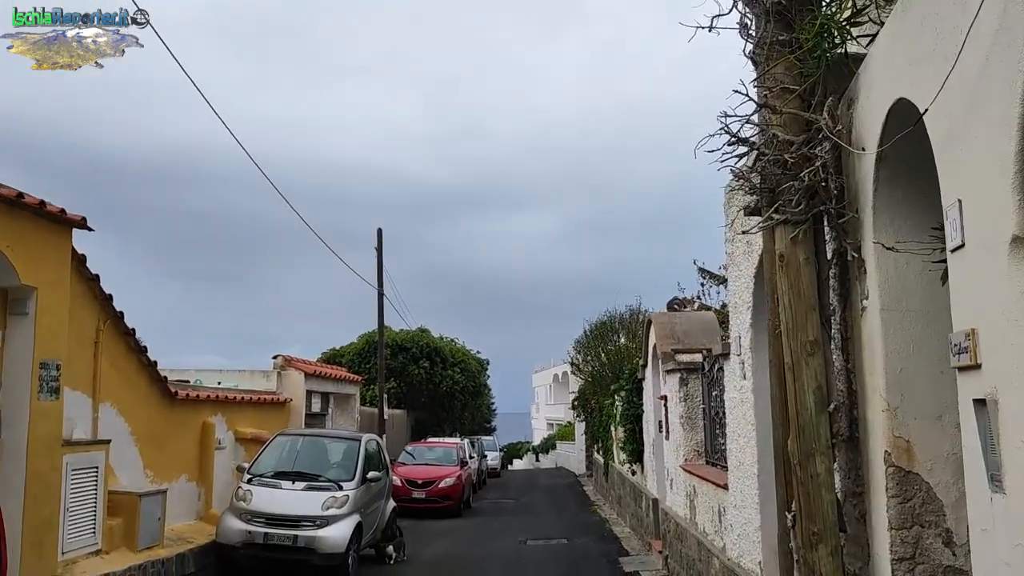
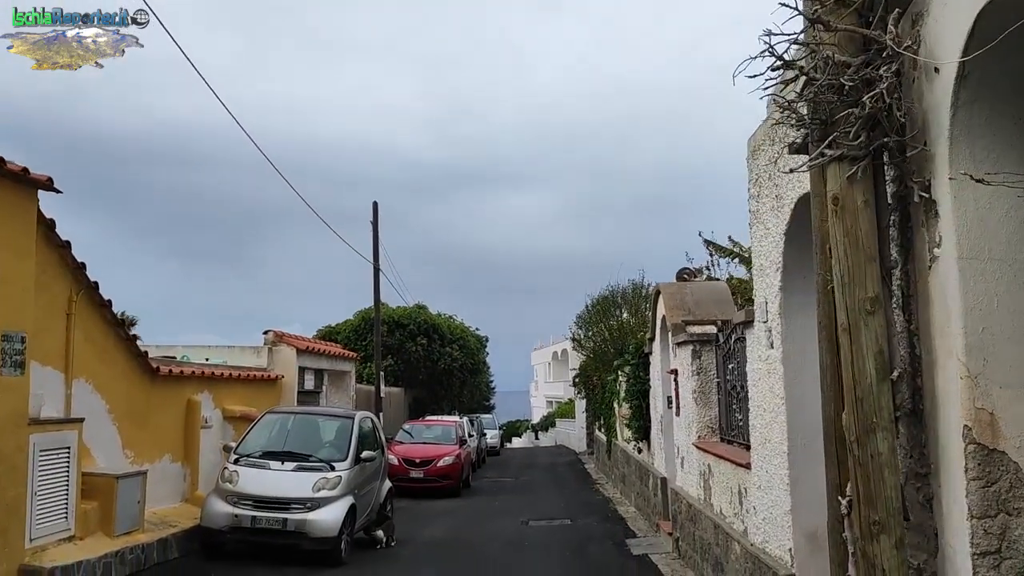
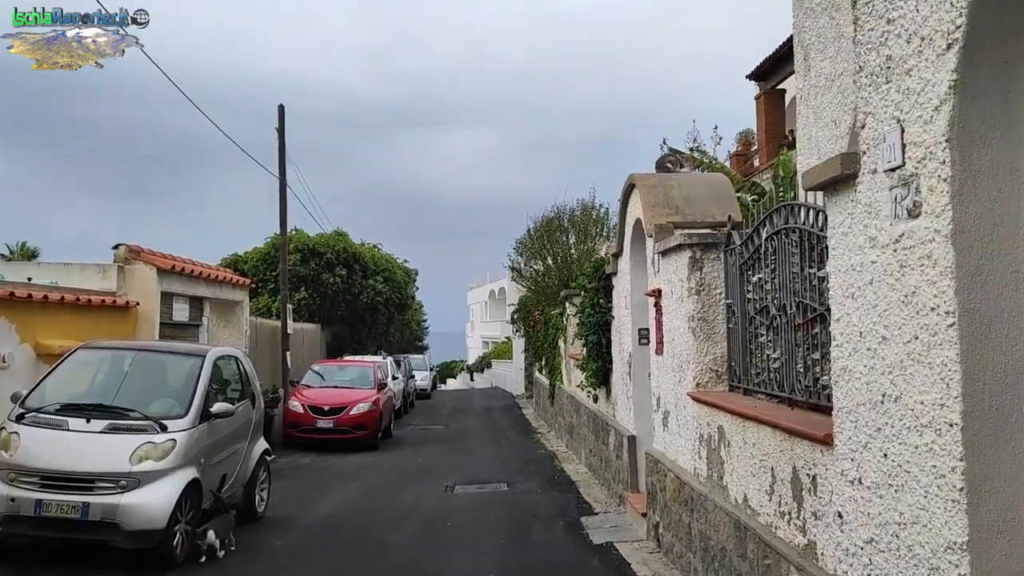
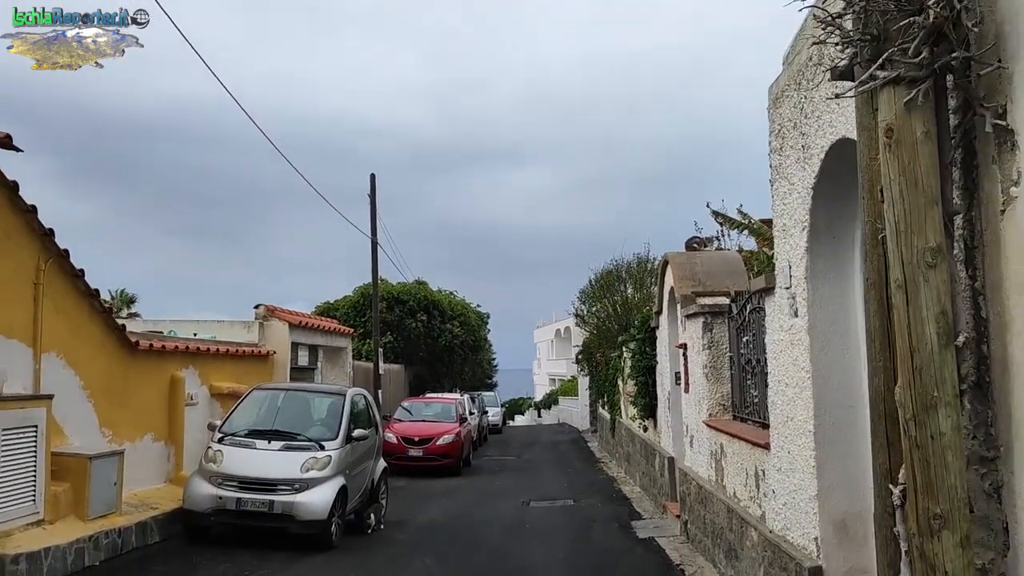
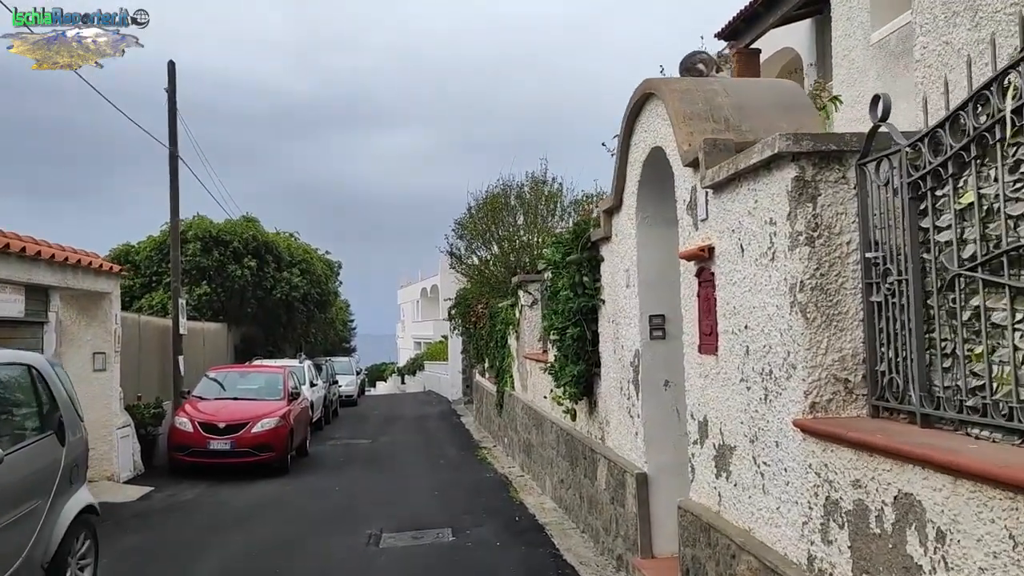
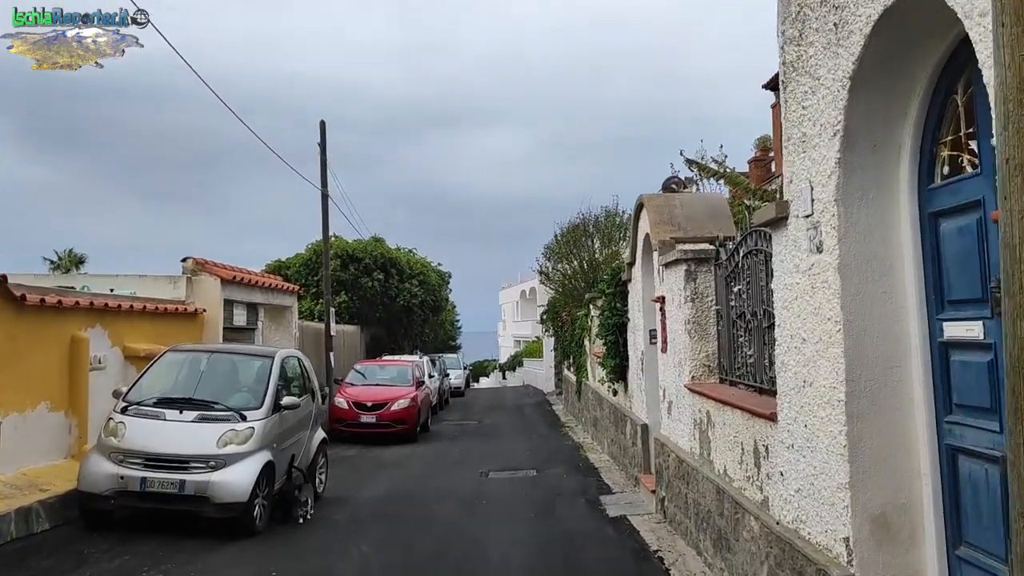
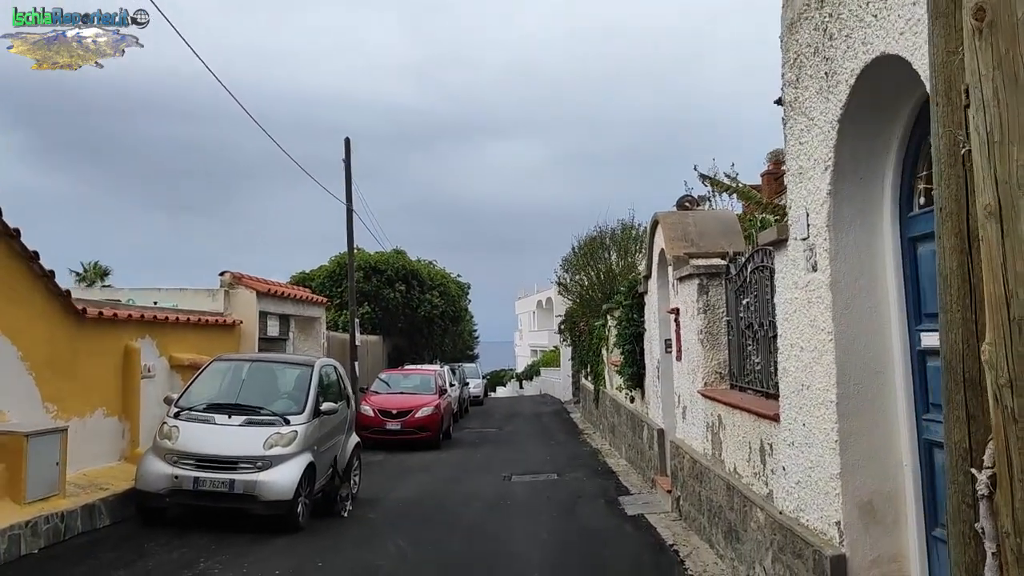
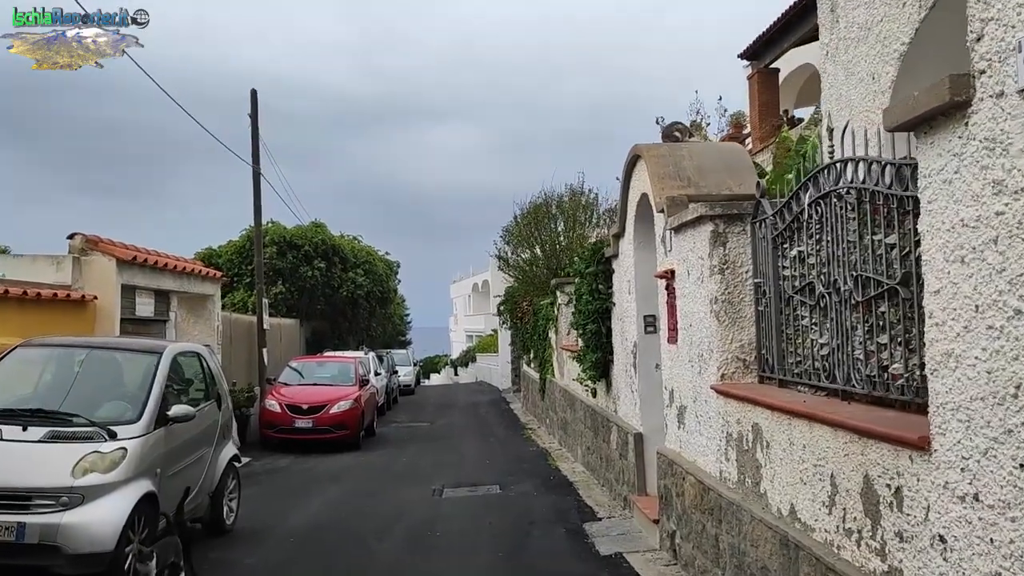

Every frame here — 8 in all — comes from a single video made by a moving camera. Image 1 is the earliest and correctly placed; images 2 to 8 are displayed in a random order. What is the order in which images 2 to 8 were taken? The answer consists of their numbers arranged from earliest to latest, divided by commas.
2, 4, 7, 6, 3, 8, 5
